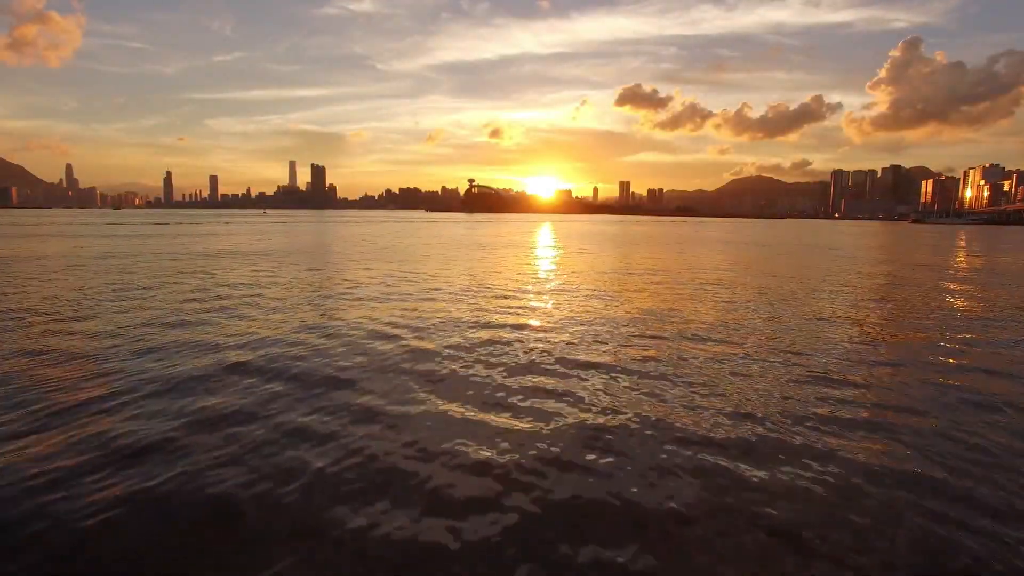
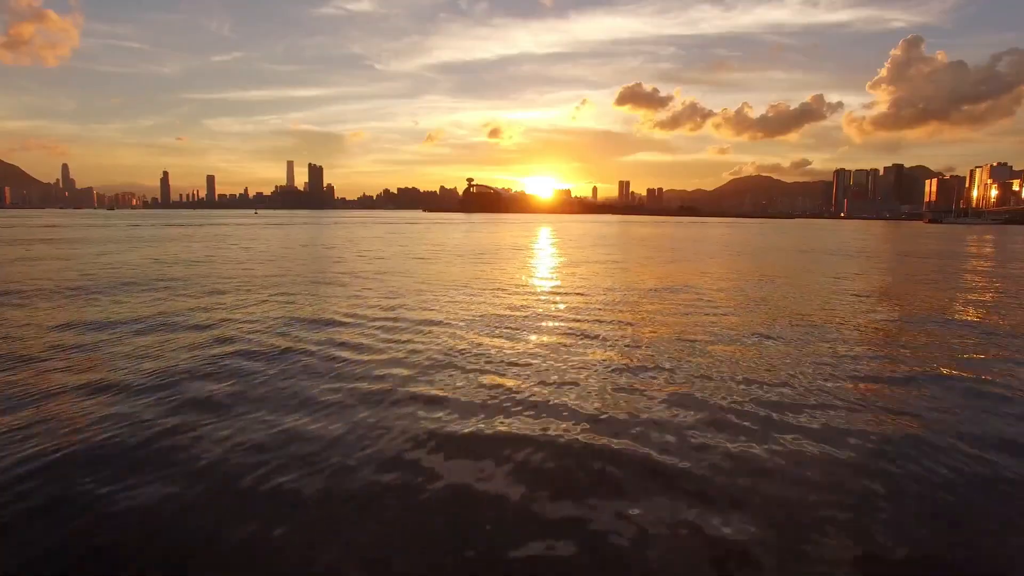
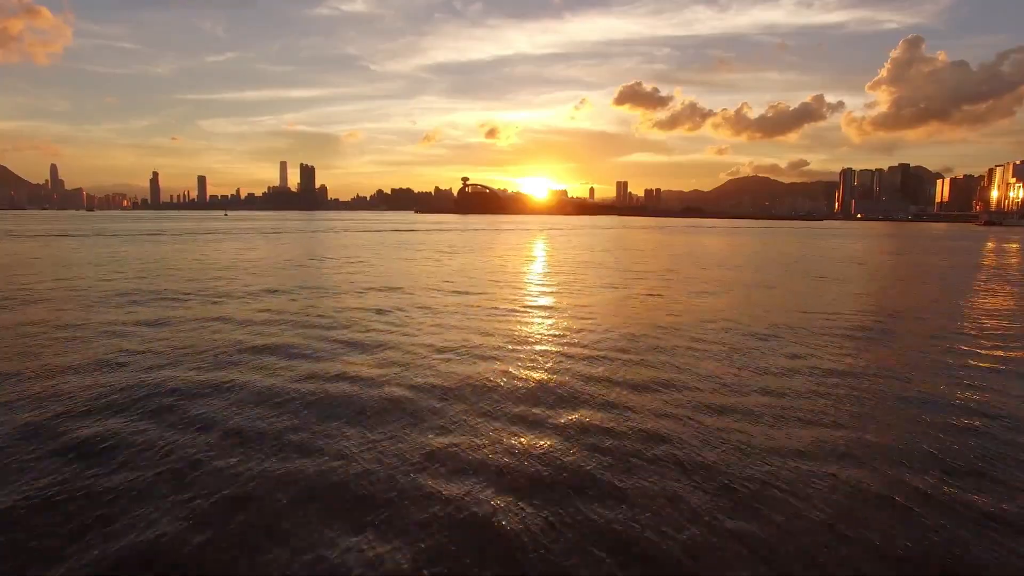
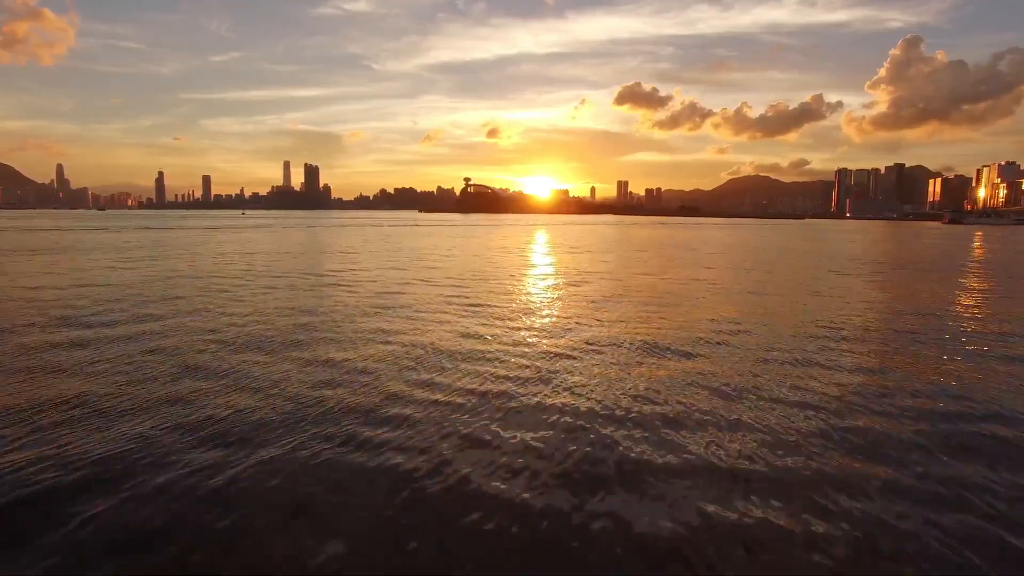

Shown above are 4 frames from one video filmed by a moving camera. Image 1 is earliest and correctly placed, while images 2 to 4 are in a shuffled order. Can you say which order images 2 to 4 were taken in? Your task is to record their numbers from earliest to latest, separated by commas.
2, 4, 3
